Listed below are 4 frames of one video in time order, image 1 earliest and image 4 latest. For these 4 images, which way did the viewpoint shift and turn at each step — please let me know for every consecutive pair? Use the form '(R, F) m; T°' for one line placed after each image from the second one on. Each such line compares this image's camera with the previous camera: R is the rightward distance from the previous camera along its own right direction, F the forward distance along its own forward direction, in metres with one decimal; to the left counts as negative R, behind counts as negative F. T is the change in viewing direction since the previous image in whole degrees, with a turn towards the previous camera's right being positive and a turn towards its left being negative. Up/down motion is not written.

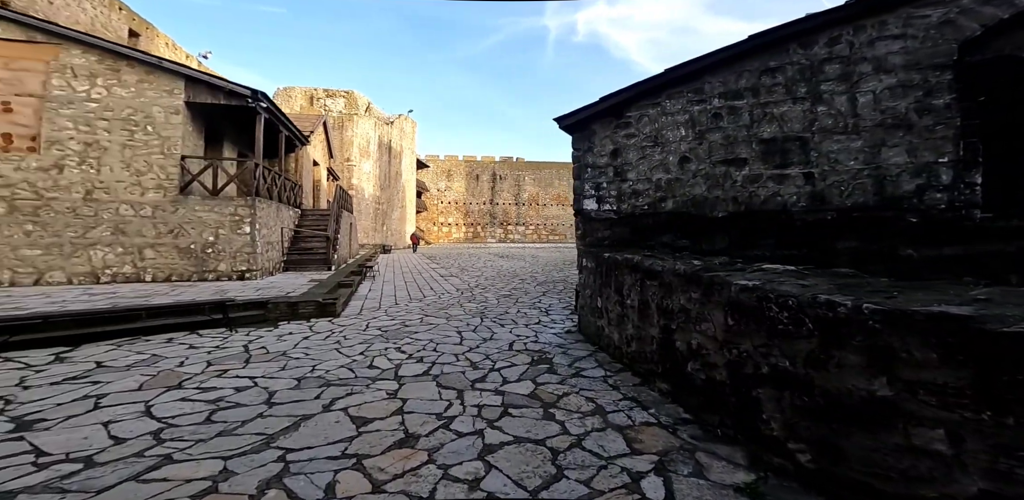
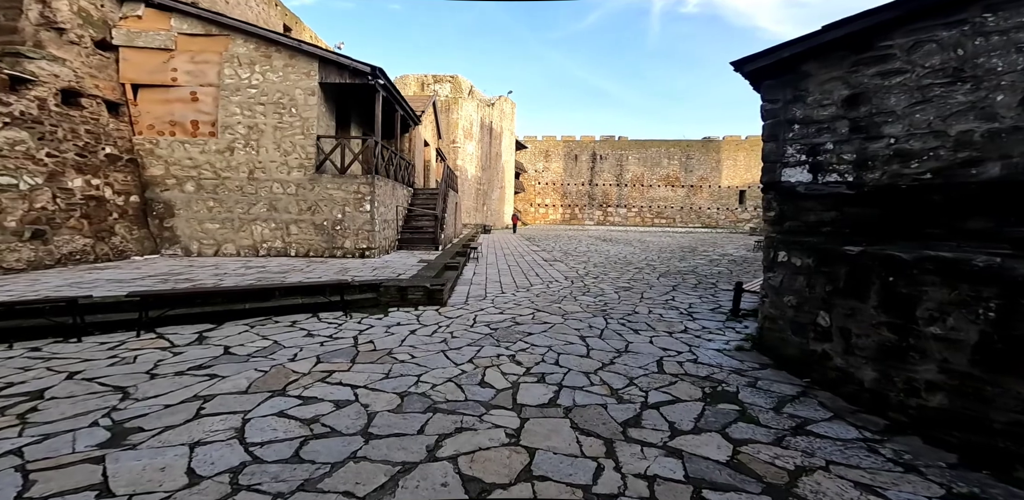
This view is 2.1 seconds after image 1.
(-0.3, +0.7) m; -15°
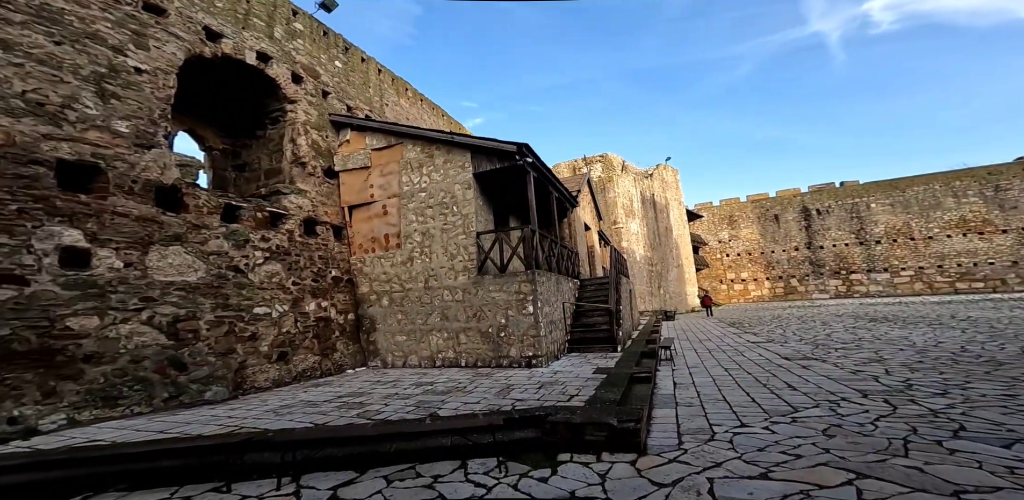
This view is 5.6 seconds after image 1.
(-0.1, +1.2) m; -27°
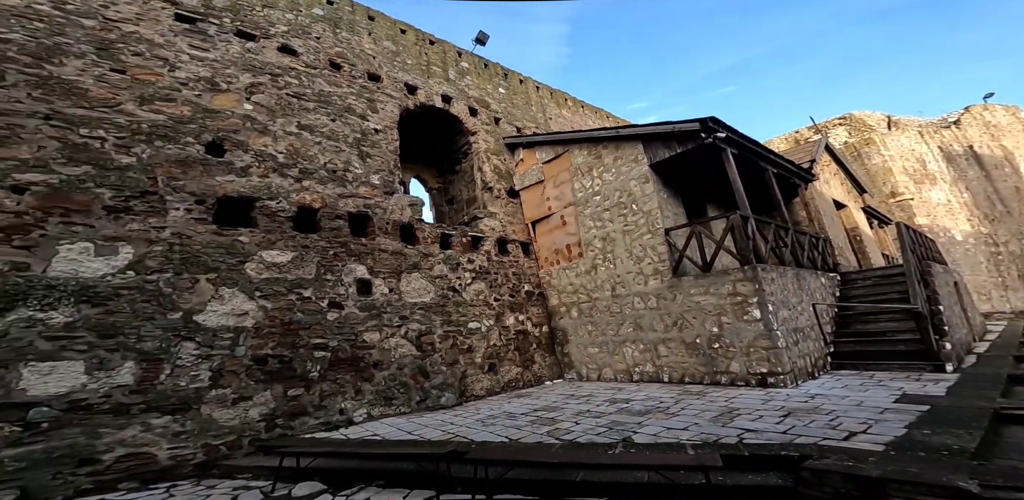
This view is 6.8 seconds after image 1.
(+0.1, +0.4) m; -26°
